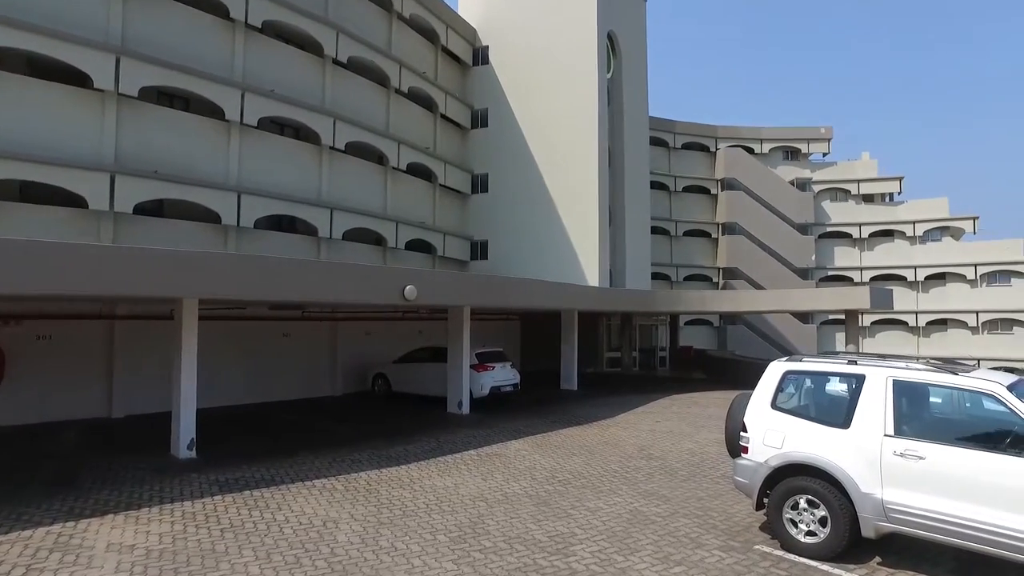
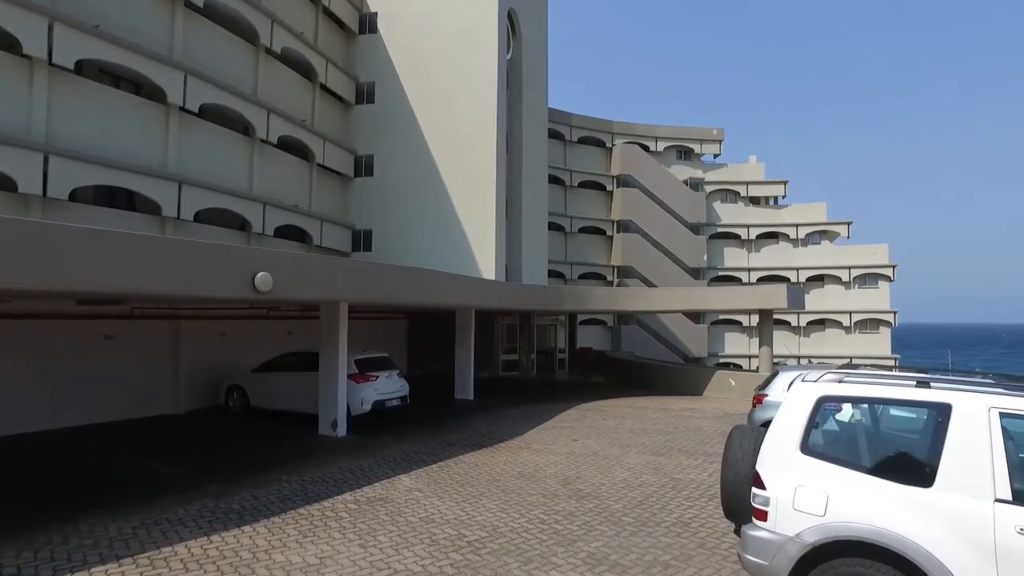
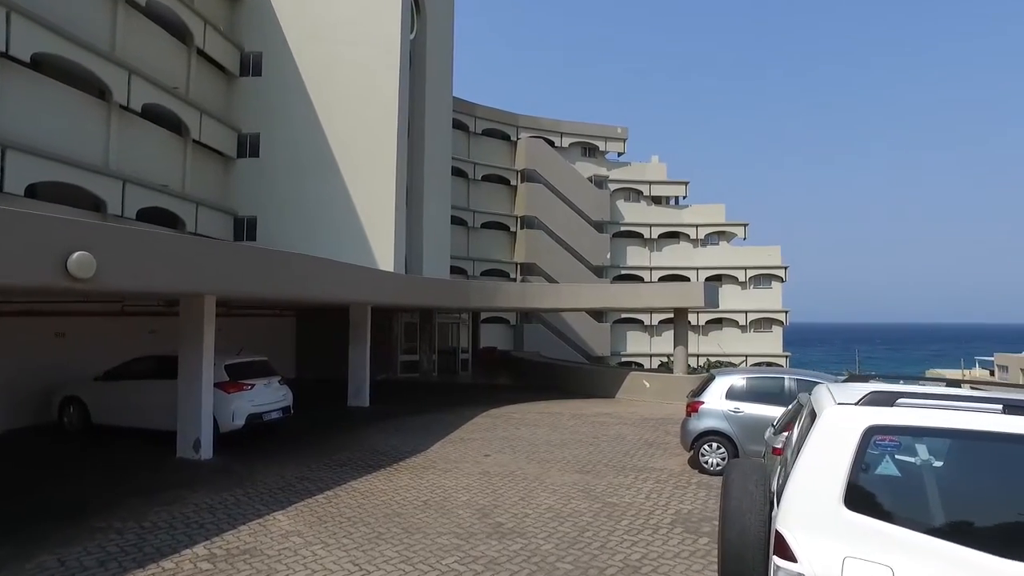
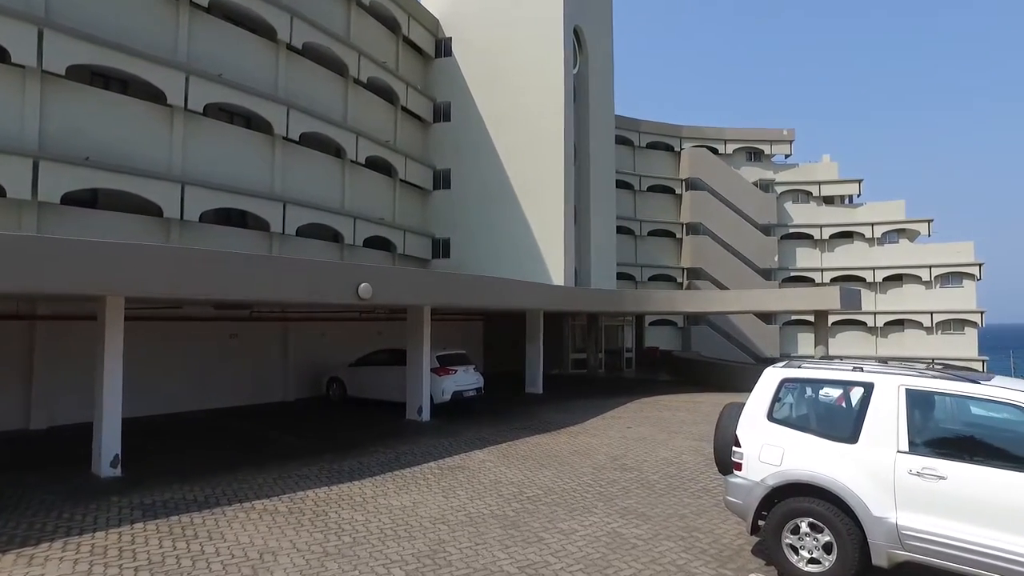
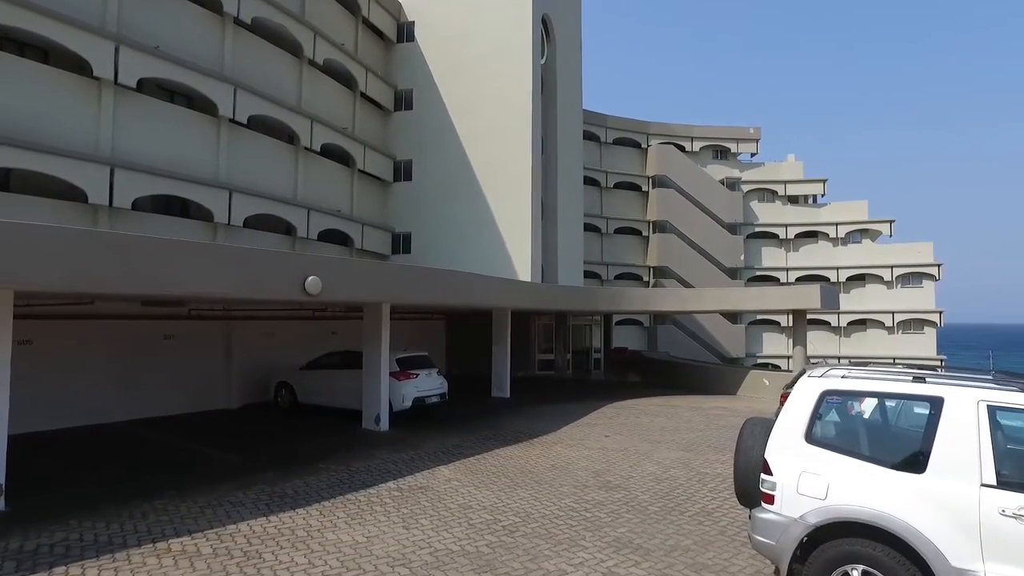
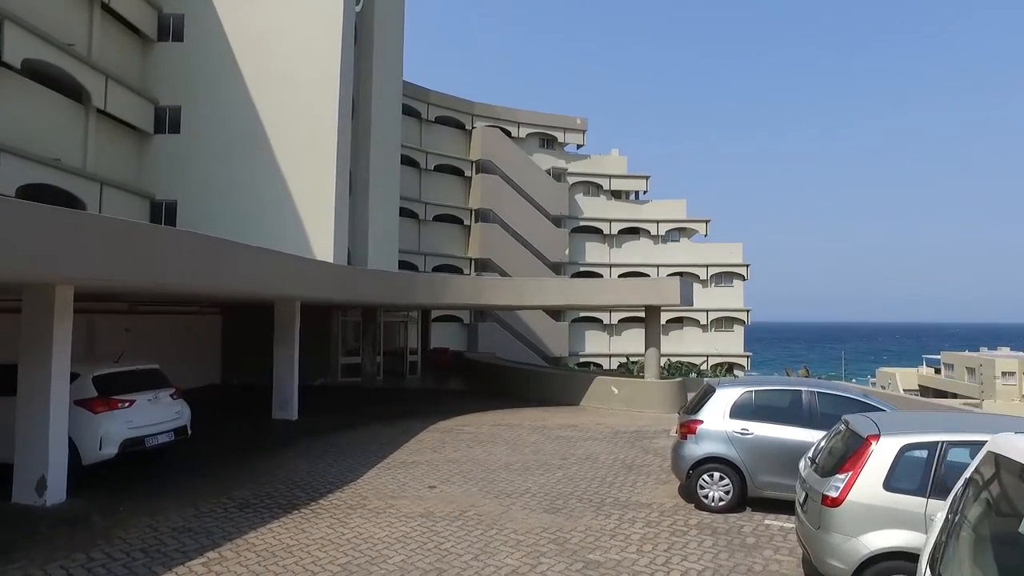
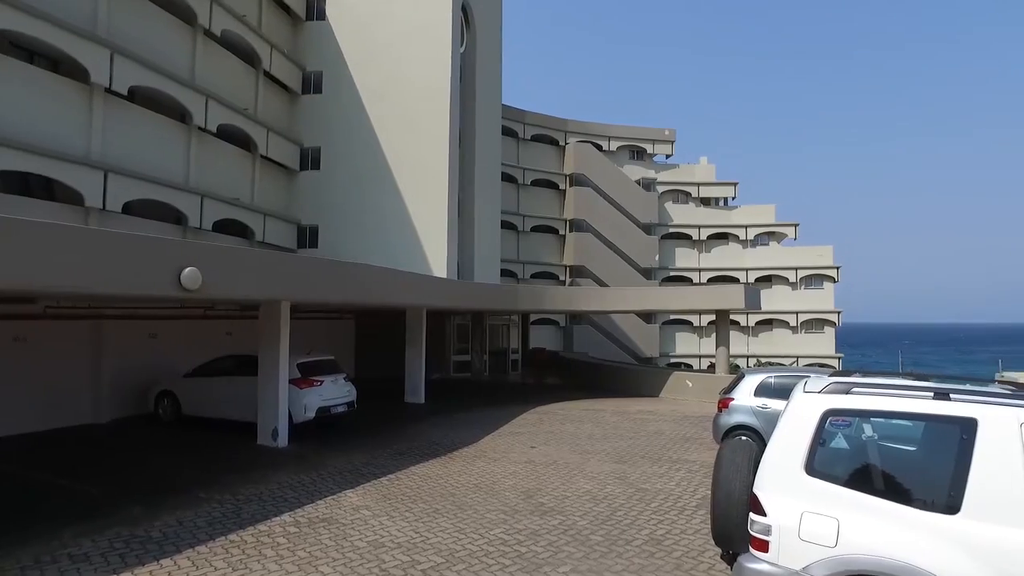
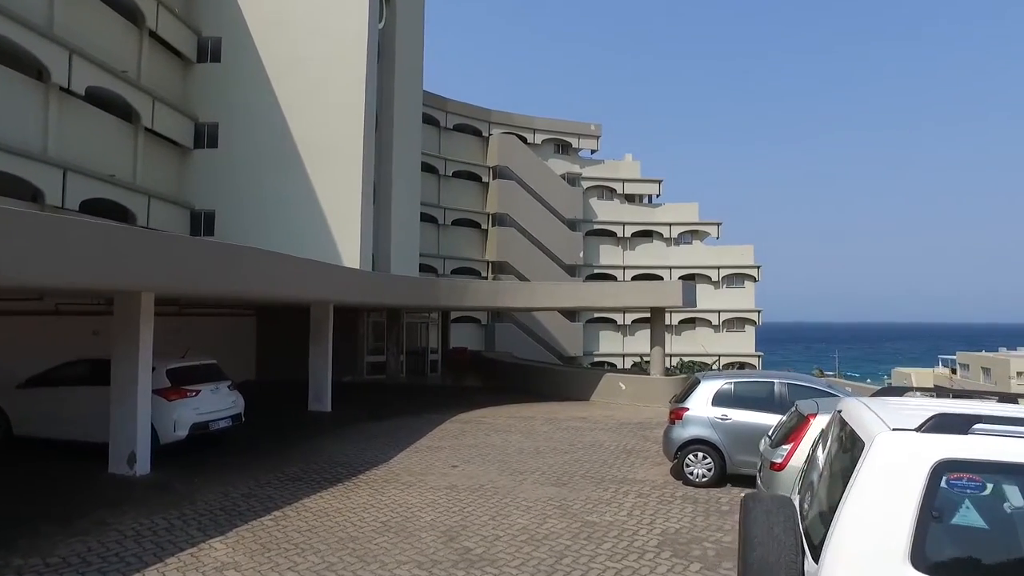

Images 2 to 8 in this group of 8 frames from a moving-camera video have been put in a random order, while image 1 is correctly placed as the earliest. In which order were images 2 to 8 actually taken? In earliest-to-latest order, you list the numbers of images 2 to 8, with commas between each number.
4, 5, 2, 7, 3, 8, 6
